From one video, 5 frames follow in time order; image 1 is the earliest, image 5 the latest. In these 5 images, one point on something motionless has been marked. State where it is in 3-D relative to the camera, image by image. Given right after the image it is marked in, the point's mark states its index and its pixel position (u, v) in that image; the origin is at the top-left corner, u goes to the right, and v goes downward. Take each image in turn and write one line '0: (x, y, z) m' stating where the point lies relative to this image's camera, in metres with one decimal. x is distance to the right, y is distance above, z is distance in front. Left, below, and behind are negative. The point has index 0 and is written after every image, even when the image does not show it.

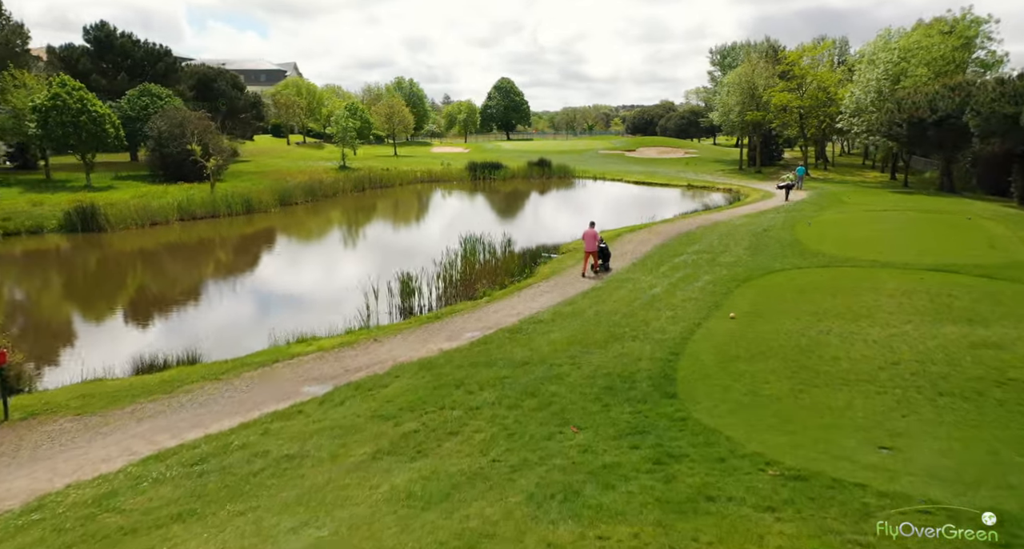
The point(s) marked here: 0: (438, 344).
0: (-1.1, -1.1, +9.4) m
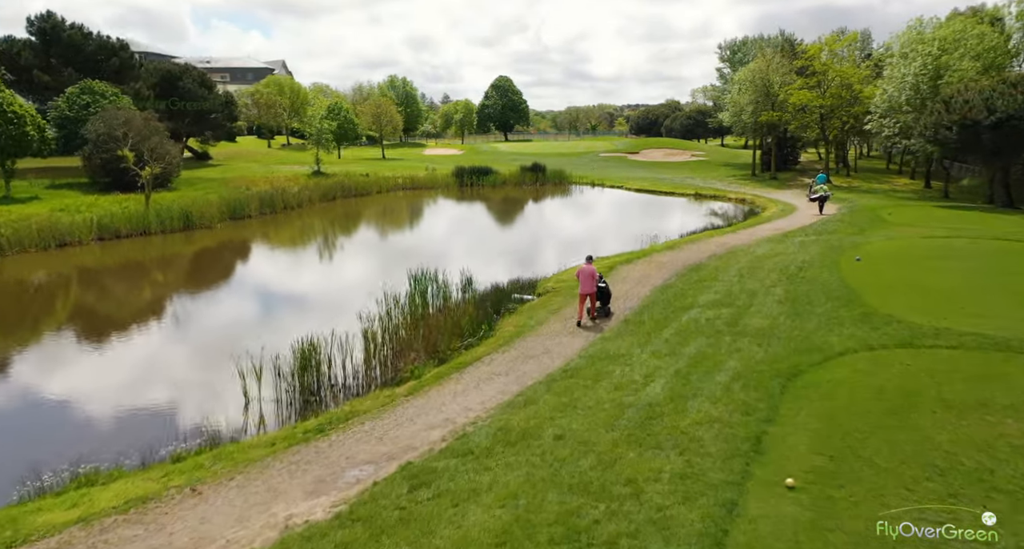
0: (-2.0, -2.1, +5.6) m
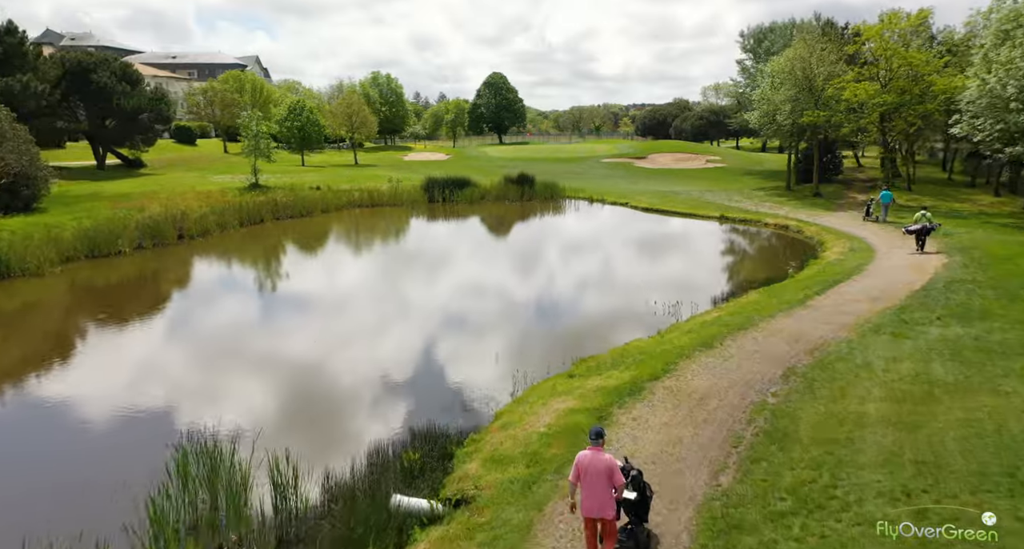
0: (-3.3, -3.9, -1.9) m
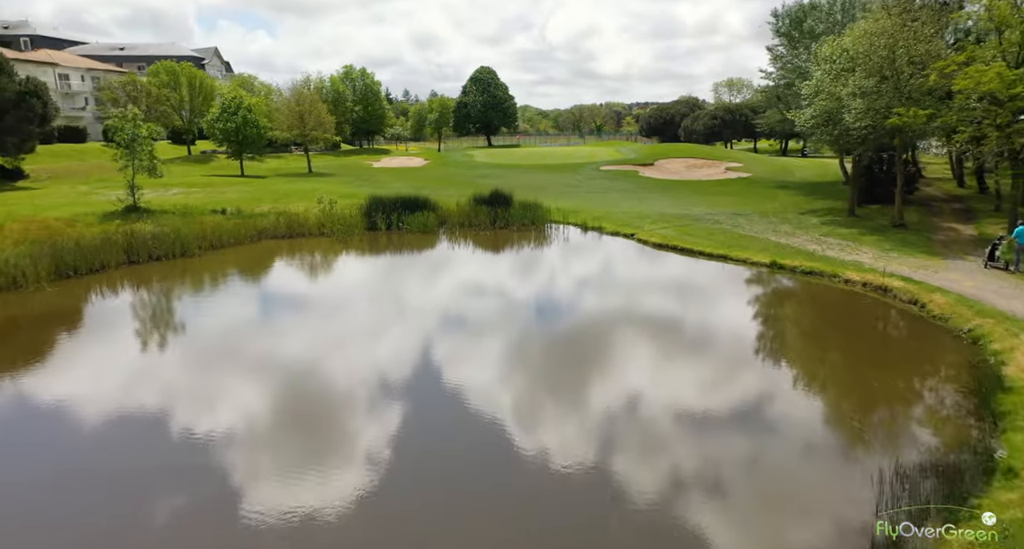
0: (-4.8, -6.2, -11.0) m
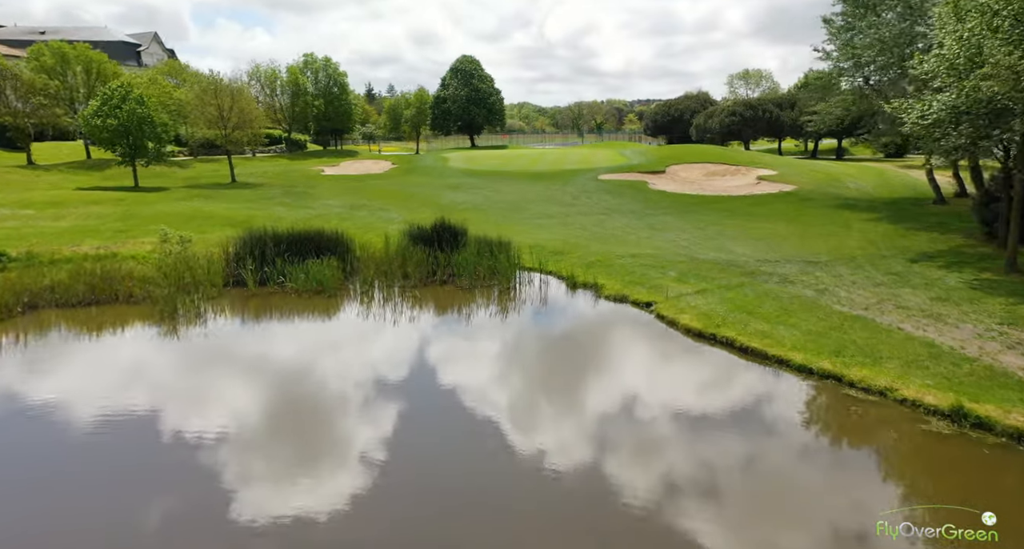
0: (-6.3, -8.6, -21.3) m
